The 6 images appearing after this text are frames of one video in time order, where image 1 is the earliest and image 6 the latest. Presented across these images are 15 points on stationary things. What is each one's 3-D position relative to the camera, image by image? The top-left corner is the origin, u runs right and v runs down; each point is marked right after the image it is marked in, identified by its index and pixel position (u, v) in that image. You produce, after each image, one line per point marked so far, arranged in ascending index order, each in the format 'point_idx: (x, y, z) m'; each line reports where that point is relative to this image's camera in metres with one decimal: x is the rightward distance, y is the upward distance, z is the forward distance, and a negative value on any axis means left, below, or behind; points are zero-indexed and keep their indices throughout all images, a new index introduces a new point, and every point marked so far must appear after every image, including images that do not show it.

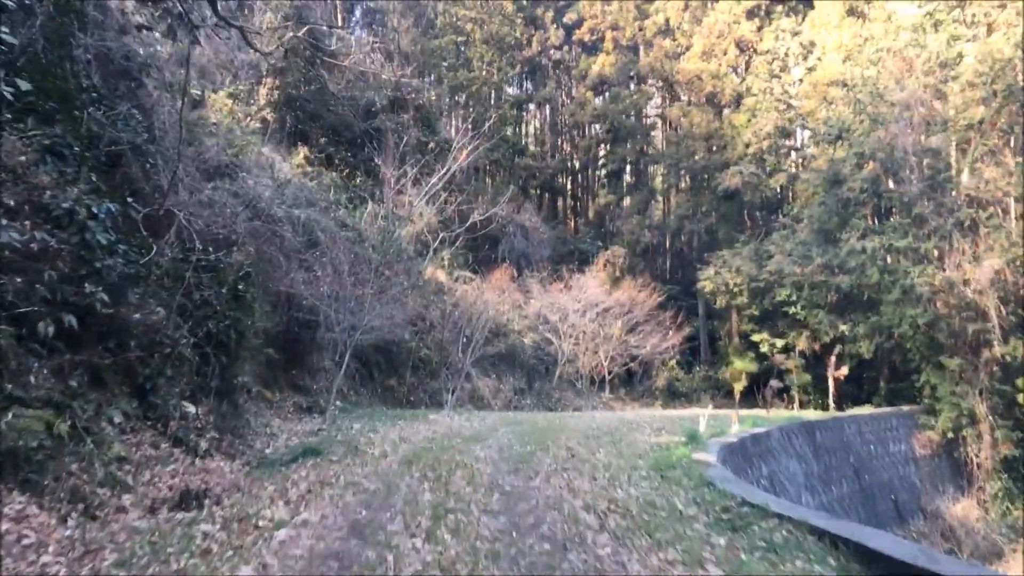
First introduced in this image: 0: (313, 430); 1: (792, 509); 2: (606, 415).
0: (-2.9, -2.1, +14.1) m
1: (+2.0, -1.6, +6.8) m
2: (+2.0, -2.6, +19.8) m
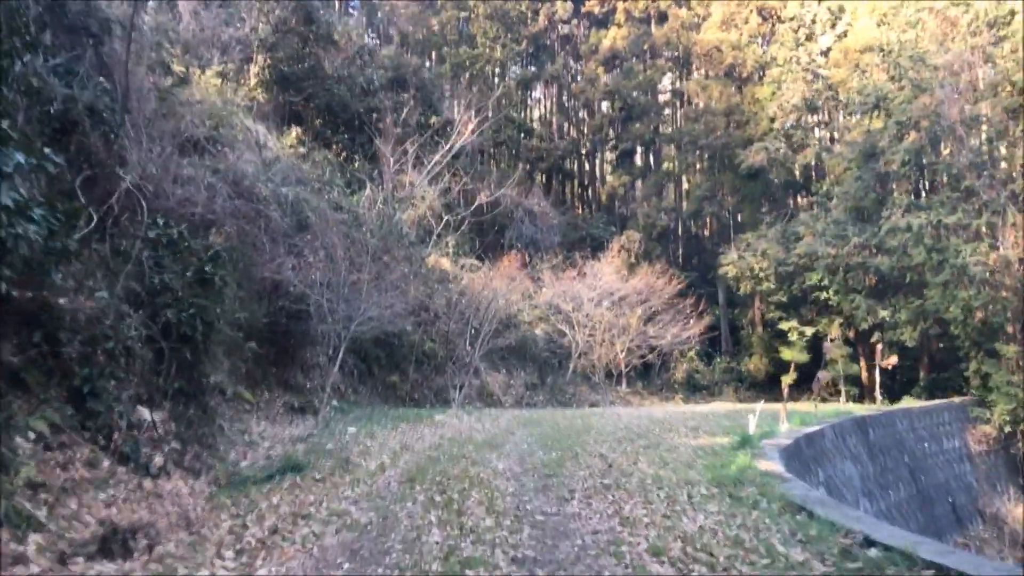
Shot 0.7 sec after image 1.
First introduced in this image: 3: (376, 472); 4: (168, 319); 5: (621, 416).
0: (-2.7, -1.9, +12.3) m
1: (+2.2, -1.3, +4.9) m
2: (+2.2, -2.3, +17.9) m
3: (-1.2, -1.6, +8.4) m
4: (-3.2, -0.3, +8.9) m
5: (+1.9, -2.2, +16.7) m
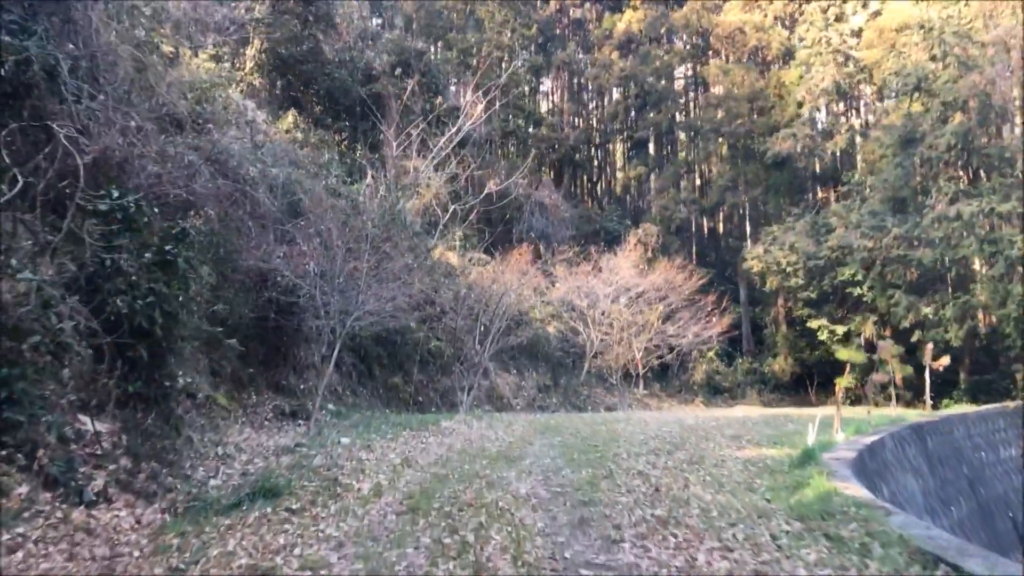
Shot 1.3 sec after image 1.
0: (-2.5, -1.8, +10.7) m
1: (+2.4, -1.2, +3.3) m
2: (+2.5, -2.2, +16.3) m
3: (-1.0, -1.5, +6.8) m
4: (-3.0, -0.2, +7.3) m
5: (+2.2, -2.1, +15.1) m
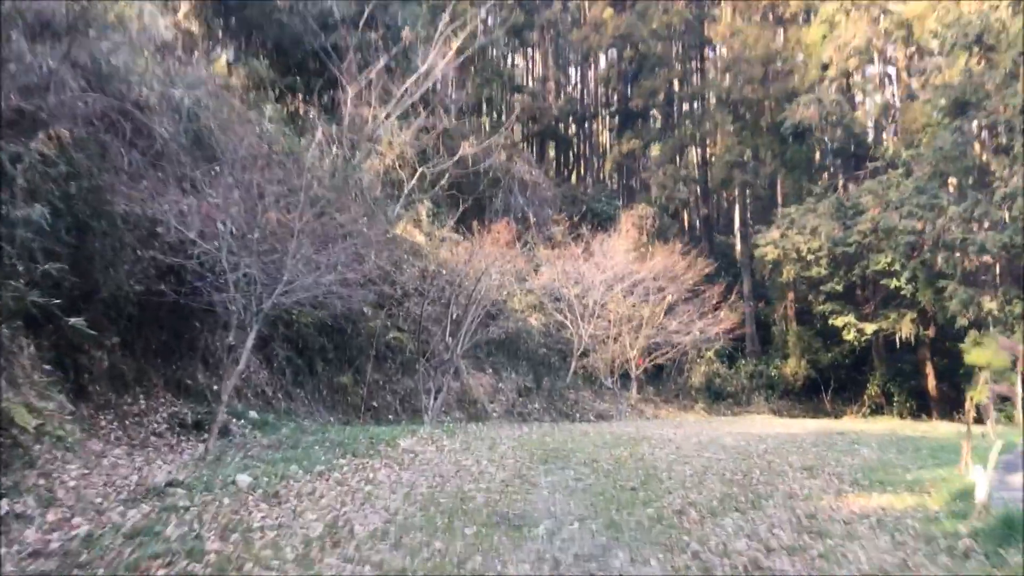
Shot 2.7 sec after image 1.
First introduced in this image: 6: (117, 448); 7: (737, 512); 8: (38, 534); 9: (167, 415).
0: (-2.5, -1.4, +6.8) m
1: (+2.6, -1.0, -0.4) m
2: (+2.2, -1.9, +12.7) m
3: (-0.9, -1.2, +3.0) m
4: (-2.9, +0.2, +3.5) m
5: (+1.9, -1.8, +11.4) m
6: (-3.5, -1.4, +8.7) m
7: (+1.5, -1.4, +6.3) m
8: (-2.5, -1.3, +5.1) m
9: (-3.8, -1.4, +10.6) m
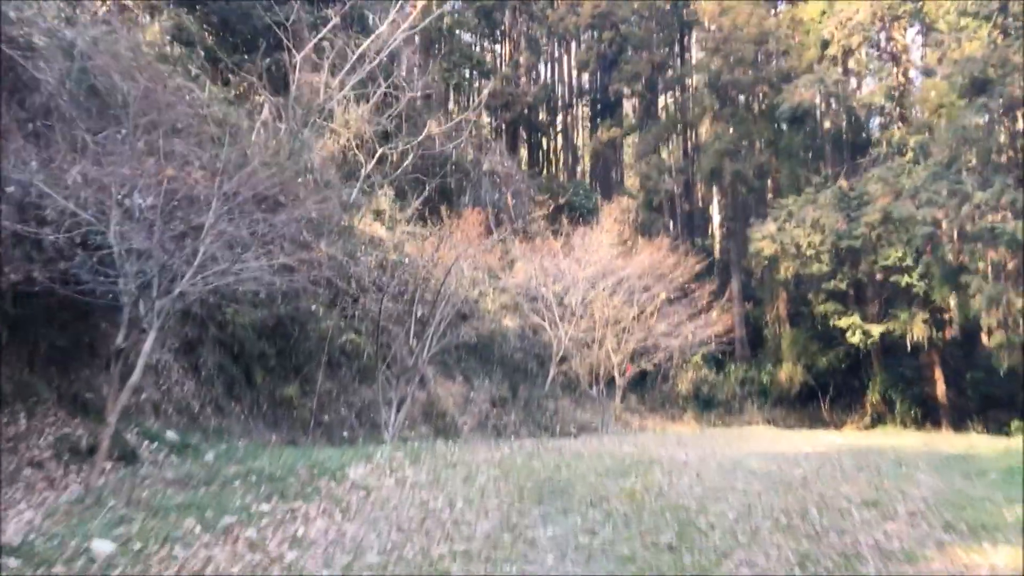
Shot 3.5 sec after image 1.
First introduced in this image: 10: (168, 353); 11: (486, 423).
0: (-2.6, -1.3, +4.7) m
1: (+2.8, -0.8, -2.4) m
2: (+2.0, -1.8, +10.6) m
3: (-0.8, -1.0, +0.9) m
4: (-2.8, +0.3, +1.3) m
5: (+1.7, -1.7, +9.4) m
6: (-3.6, -1.3, +6.5) m
7: (+1.5, -1.3, +4.2) m
8: (-2.5, -1.2, +3.0) m
9: (-4.0, -1.3, +8.4) m
10: (-3.9, -0.7, +10.9) m
11: (-0.4, -2.4, +16.9) m
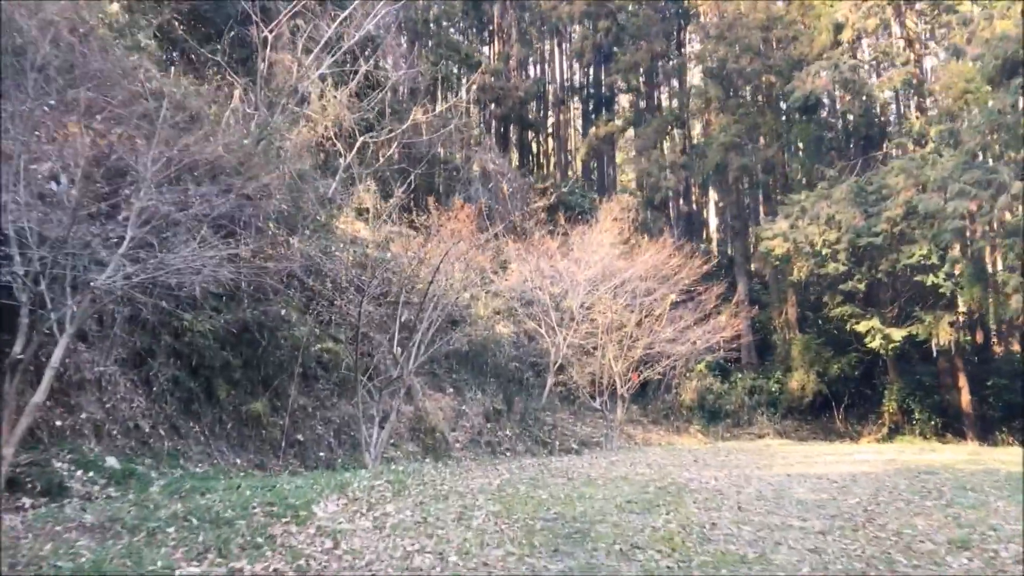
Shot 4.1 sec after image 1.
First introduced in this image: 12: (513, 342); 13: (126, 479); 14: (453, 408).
0: (-2.5, -1.2, +3.2) m
1: (+2.9, -0.7, -3.8) m
2: (+2.0, -1.8, +9.2) m
3: (-0.7, -0.9, -0.5) m
4: (-2.7, +0.4, -0.1) m
5: (+1.7, -1.7, +8.0) m
6: (-3.5, -1.2, +5.0) m
7: (+1.5, -1.2, +2.8) m
8: (-2.4, -1.1, +1.5) m
9: (-4.0, -1.3, +7.0) m
10: (-3.9, -0.8, +9.4) m
11: (-0.5, -2.5, +15.5) m
12: (+0.1, -1.0, +17.6) m
13: (-3.2, -1.6, +8.1) m
14: (-0.9, -1.9, +15.4) m
